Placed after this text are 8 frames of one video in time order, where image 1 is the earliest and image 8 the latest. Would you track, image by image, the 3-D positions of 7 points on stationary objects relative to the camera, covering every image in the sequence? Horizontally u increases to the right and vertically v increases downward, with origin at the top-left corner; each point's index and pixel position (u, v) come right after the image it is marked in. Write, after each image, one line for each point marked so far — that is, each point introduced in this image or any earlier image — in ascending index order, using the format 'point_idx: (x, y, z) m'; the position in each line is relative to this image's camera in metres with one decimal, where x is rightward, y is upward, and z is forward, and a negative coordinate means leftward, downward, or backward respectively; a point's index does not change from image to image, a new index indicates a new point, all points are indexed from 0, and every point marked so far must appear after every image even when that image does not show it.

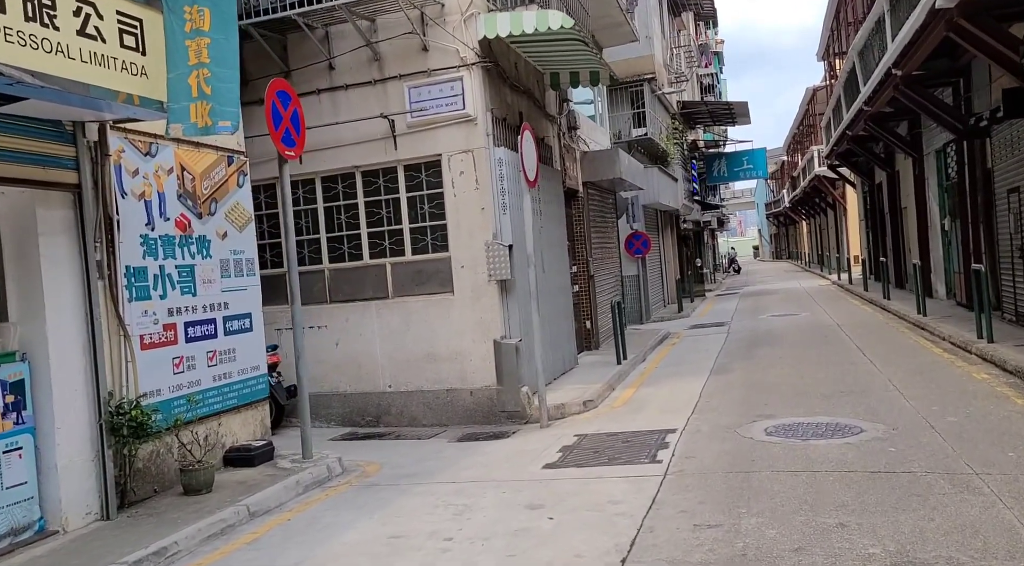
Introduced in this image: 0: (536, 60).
0: (+0.3, +2.9, +10.5) m
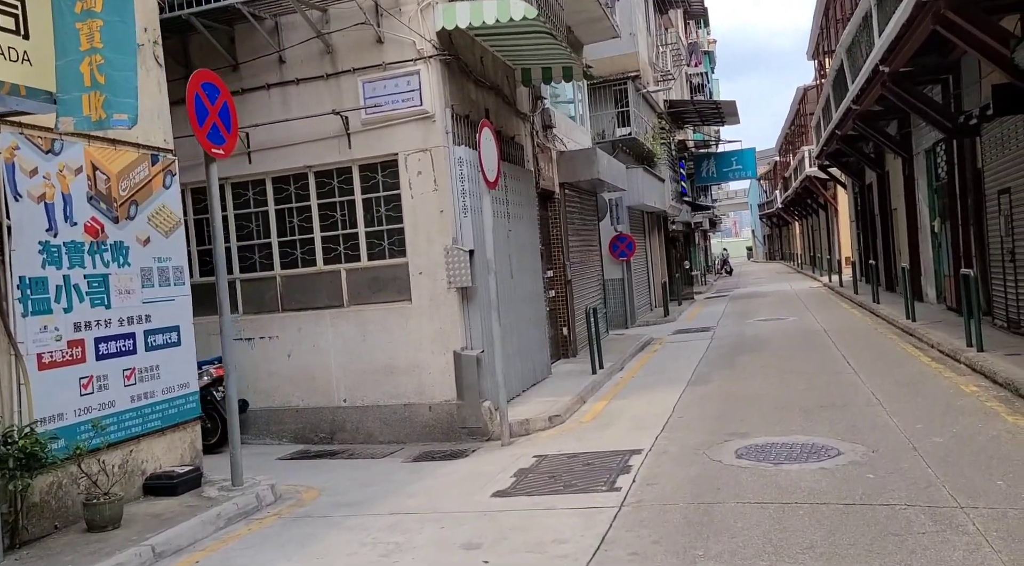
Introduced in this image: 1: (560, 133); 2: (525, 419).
0: (-0.1, +2.8, +10.0) m
1: (+0.9, +2.6, +13.9) m
2: (+0.1, -1.4, +8.1) m
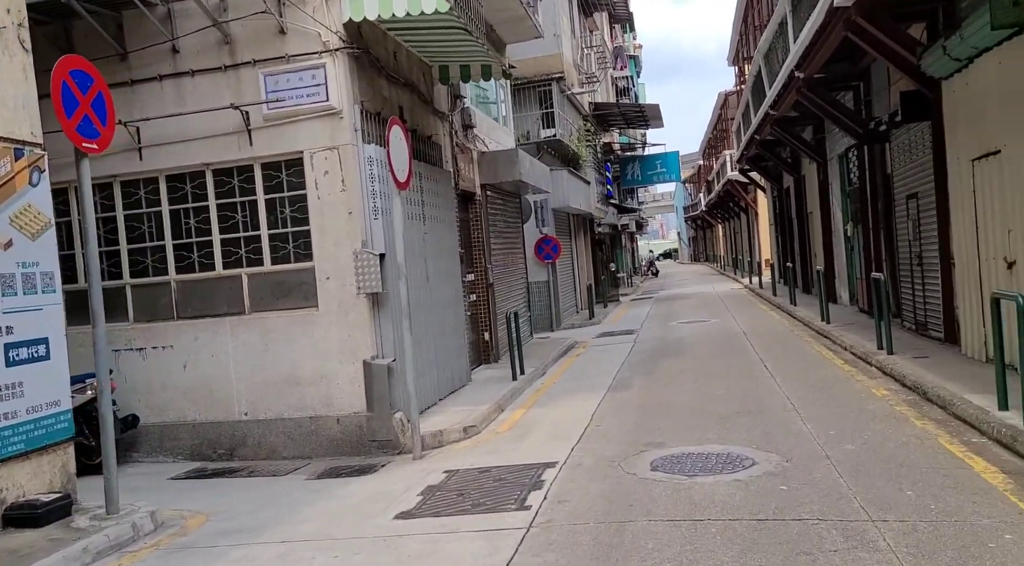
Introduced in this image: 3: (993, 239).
0: (-1.1, +2.8, +9.7) m
1: (-0.5, +2.6, +13.6) m
2: (-0.7, -1.4, +7.7) m
3: (+4.9, +0.4, +8.3) m
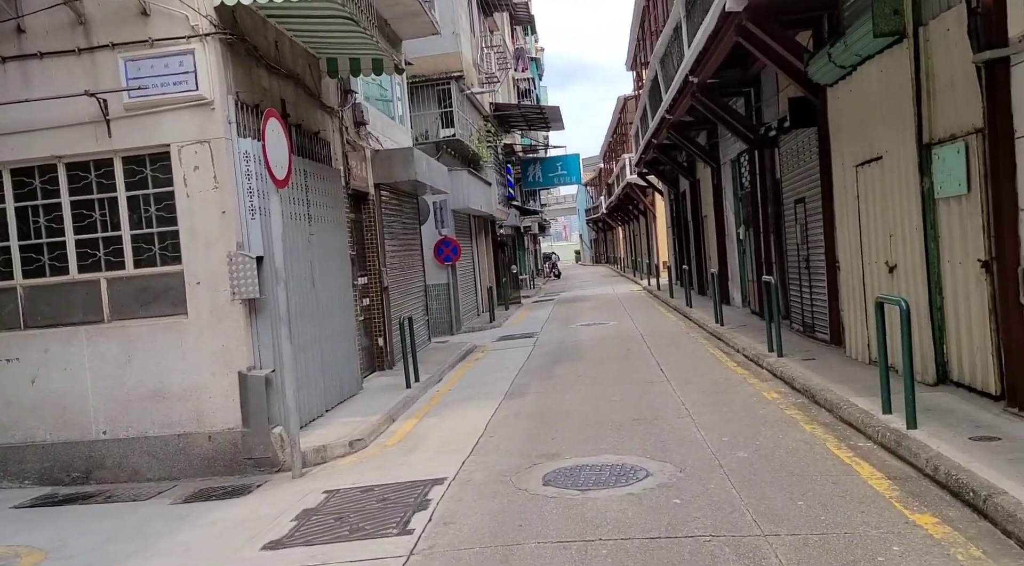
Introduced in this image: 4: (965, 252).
0: (-2.3, +2.7, +9.1) m
1: (-2.2, +2.5, +13.1) m
2: (-1.7, -1.5, +7.2) m
3: (+3.8, +0.4, +8.5) m
4: (+3.8, +0.3, +6.8) m
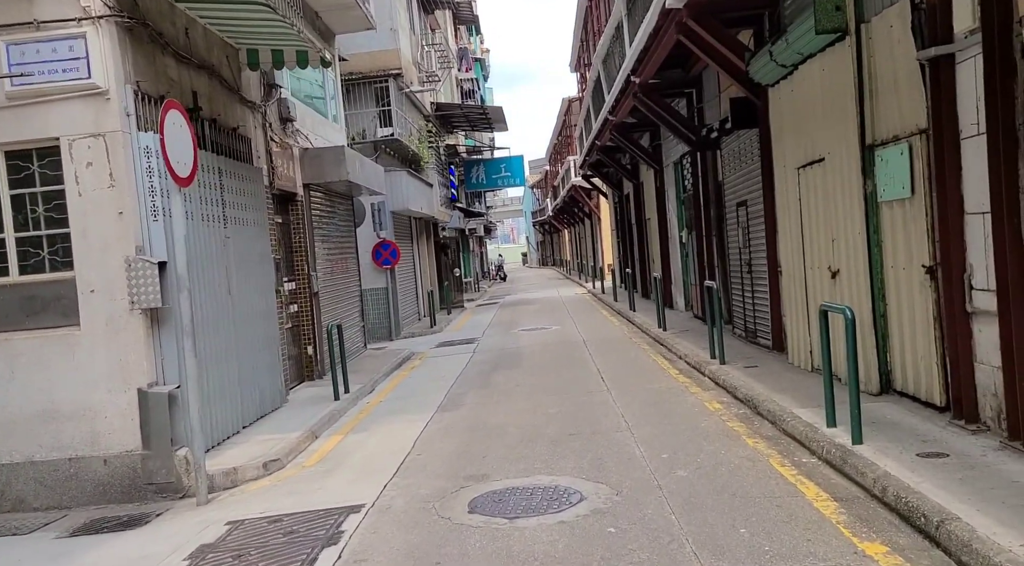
0: (-3.1, +2.7, +8.5) m
1: (-3.2, +2.4, +12.5) m
2: (-2.3, -1.5, +6.7) m
3: (+3.1, +0.4, +8.2) m
4: (+3.2, +0.2, +6.5) m
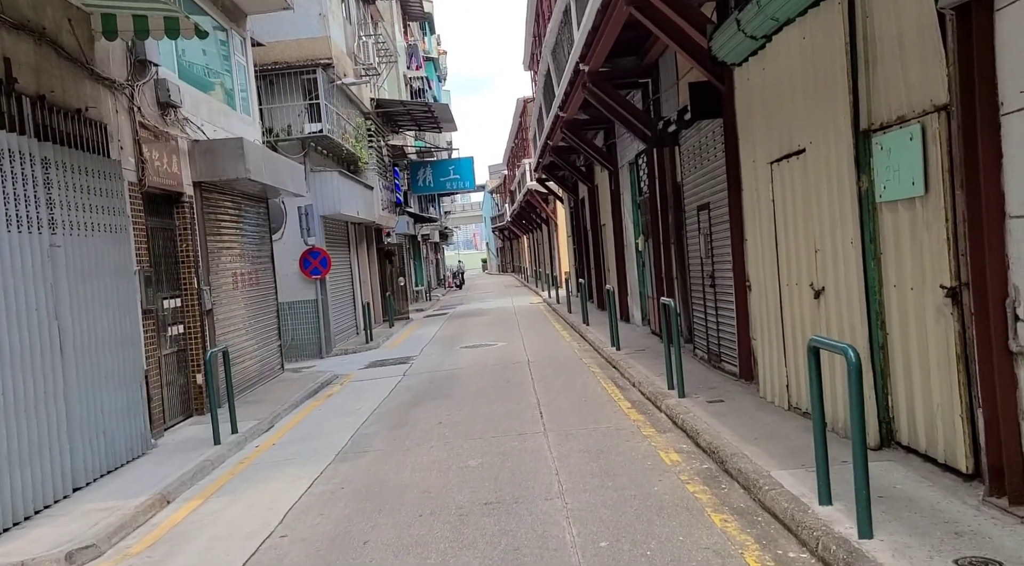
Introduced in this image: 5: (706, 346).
0: (-3.8, +2.5, +6.7) m
1: (-4.1, +2.2, +10.7) m
2: (-3.0, -1.7, +4.9) m
3: (+2.4, +0.2, +6.7) m
4: (+2.5, +0.1, +5.0) m
5: (+2.5, -0.8, +10.4) m
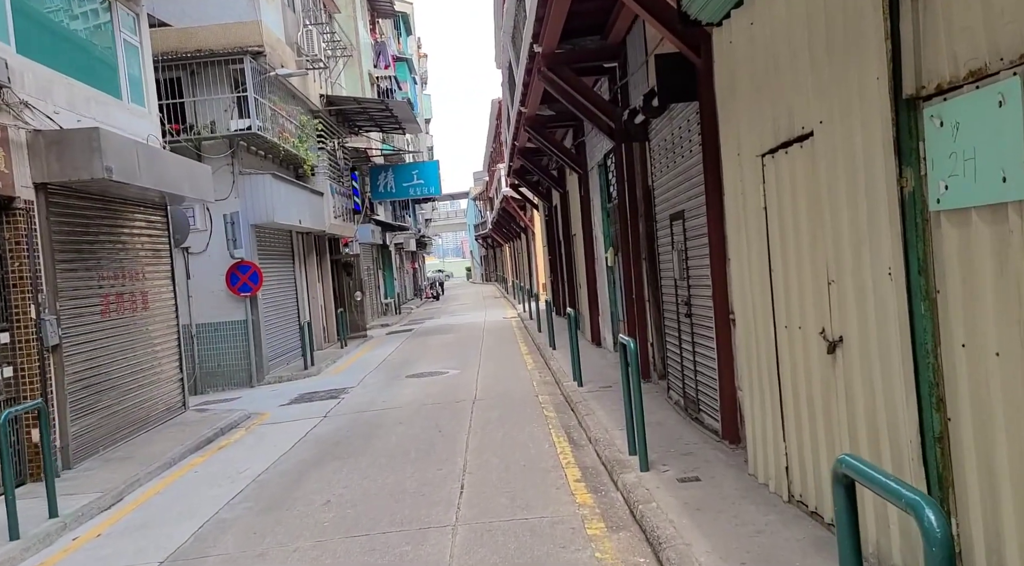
0: (-4.5, +2.2, +4.6) m
1: (-4.9, +1.9, +8.6) m
2: (-3.7, -1.9, +2.8) m
3: (+1.7, -0.1, +4.7) m
4: (+1.9, -0.2, +3.0) m
5: (+1.8, -1.1, +8.4) m
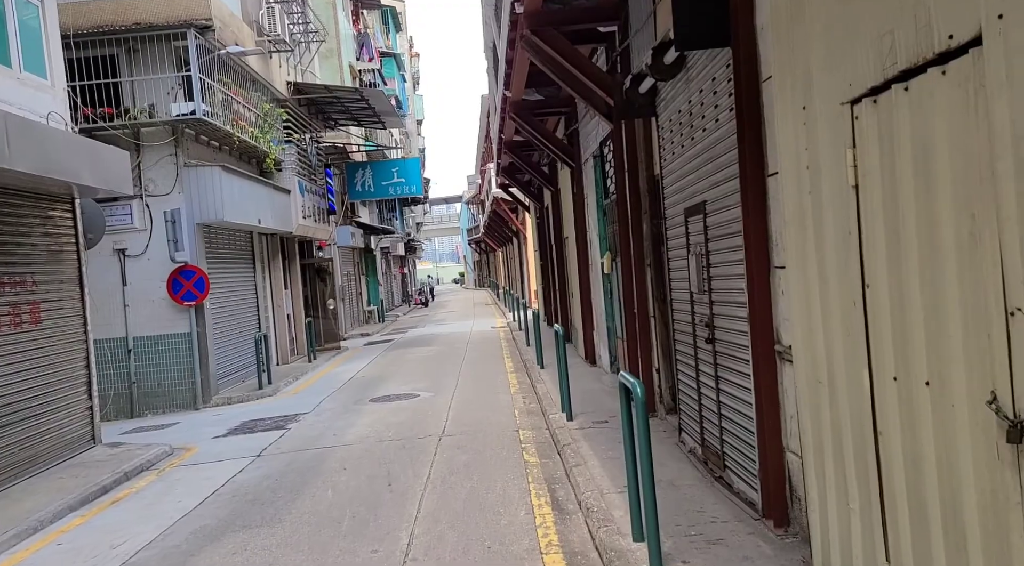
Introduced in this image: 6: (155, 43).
0: (-4.8, +2.2, +2.7) m
1: (-5.1, +1.8, +6.7) m
2: (-3.9, -2.0, +0.8) m
3: (+1.4, -0.2, +2.8) m
4: (+1.6, -0.3, +1.1) m
5: (+1.5, -1.2, +6.4) m
6: (-5.9, +3.9, +13.0) m
